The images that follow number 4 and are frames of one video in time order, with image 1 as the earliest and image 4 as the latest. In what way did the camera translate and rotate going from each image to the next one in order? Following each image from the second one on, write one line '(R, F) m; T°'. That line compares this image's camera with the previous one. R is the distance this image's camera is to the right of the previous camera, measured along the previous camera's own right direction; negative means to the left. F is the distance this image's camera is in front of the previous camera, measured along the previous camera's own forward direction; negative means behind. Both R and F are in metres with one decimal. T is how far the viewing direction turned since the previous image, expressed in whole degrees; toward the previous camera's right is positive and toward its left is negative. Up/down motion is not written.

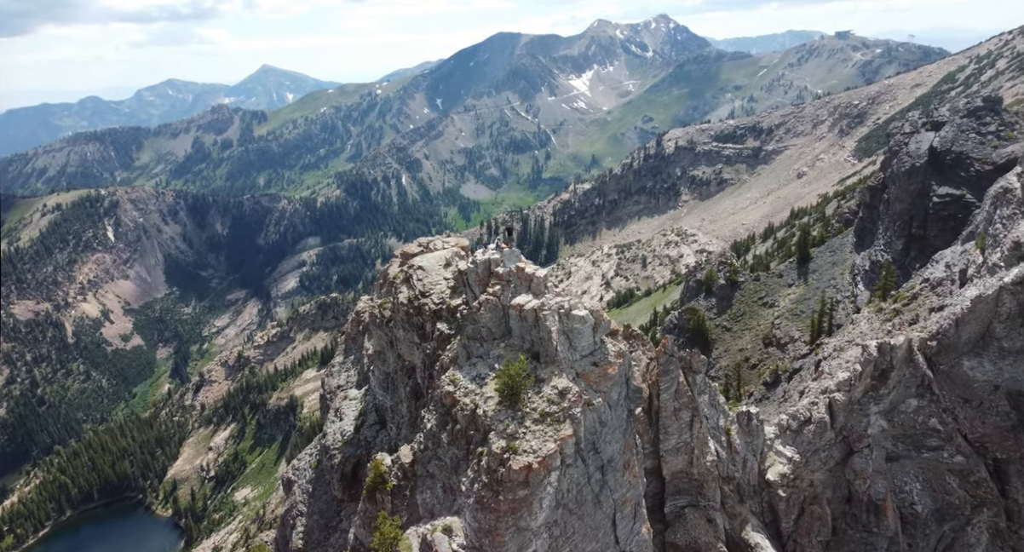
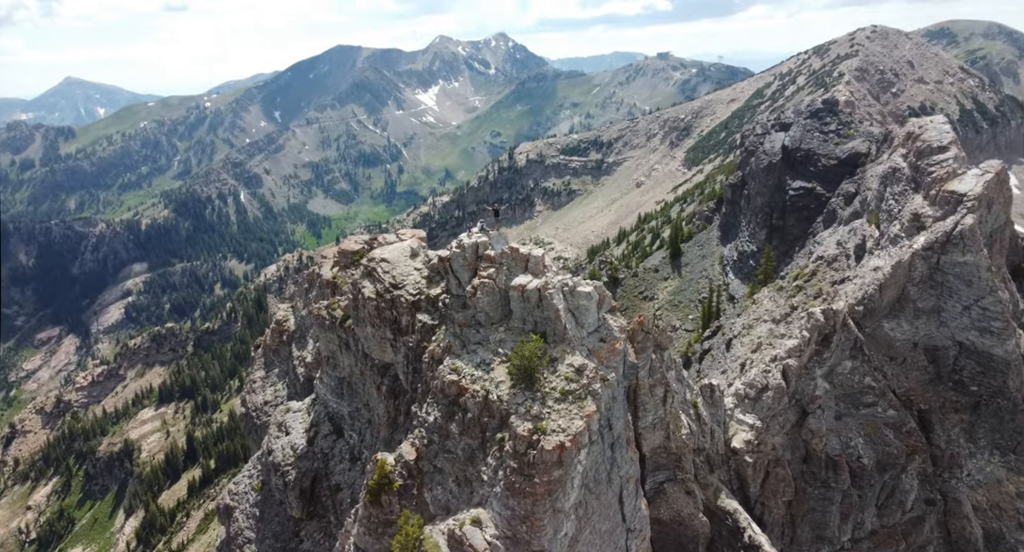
(-5.9, +1.8) m; +10°
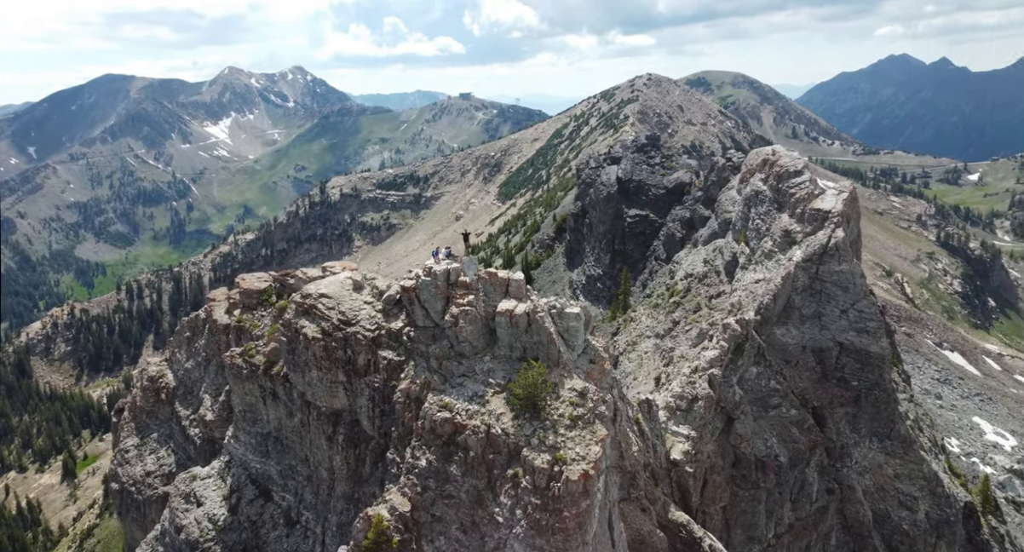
(-6.7, +2.3) m; +14°
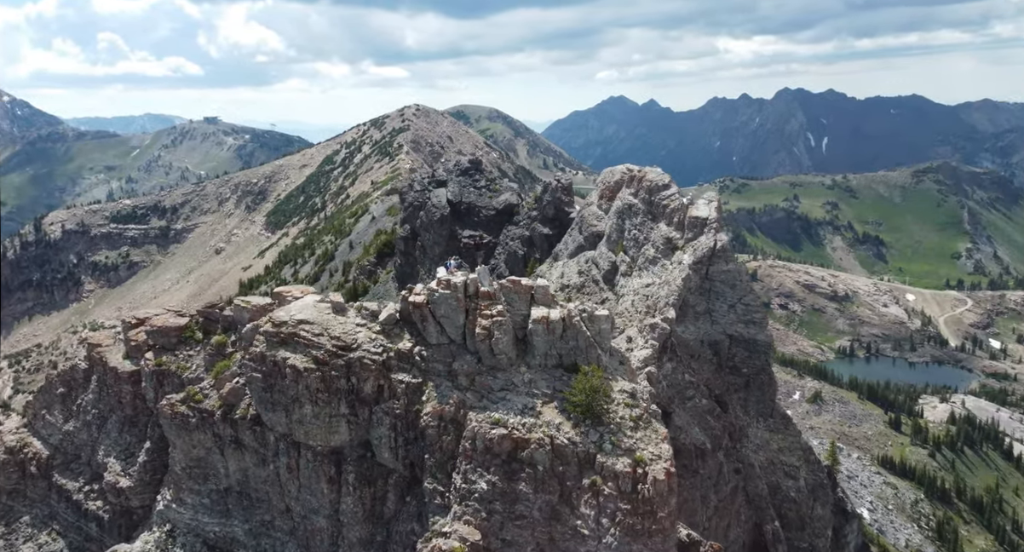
(-9.9, +2.2) m; +16°
